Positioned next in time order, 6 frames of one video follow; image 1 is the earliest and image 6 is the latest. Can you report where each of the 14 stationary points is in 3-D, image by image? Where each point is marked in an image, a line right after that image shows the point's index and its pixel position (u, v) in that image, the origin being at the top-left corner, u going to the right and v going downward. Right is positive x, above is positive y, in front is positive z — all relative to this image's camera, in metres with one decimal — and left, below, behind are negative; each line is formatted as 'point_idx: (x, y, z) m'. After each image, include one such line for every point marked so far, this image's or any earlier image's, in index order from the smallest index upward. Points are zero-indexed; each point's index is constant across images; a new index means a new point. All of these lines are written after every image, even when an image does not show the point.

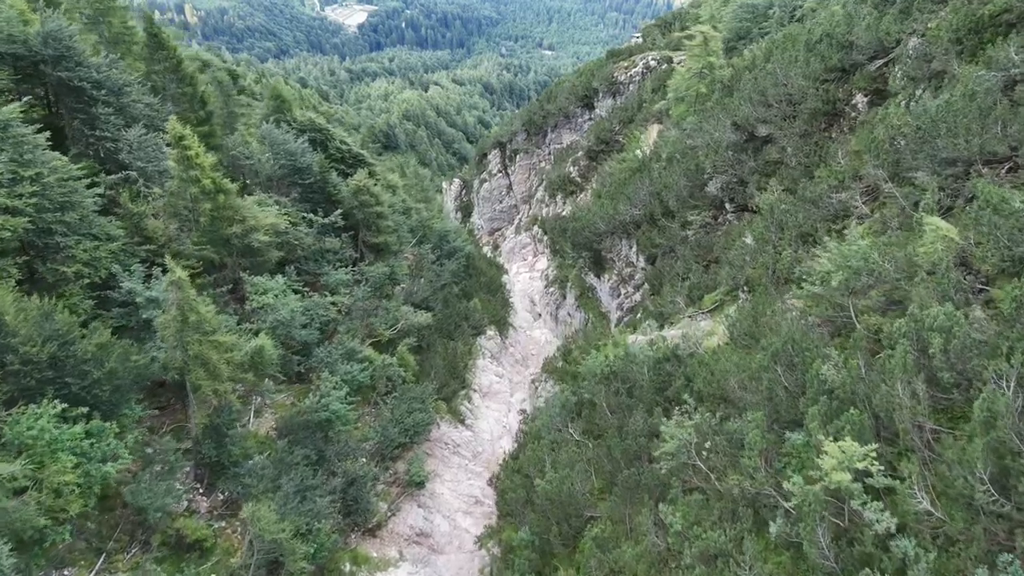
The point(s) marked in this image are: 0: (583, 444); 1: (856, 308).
0: (+1.6, -3.4, +14.7) m
1: (+5.8, -0.3, +11.3) m
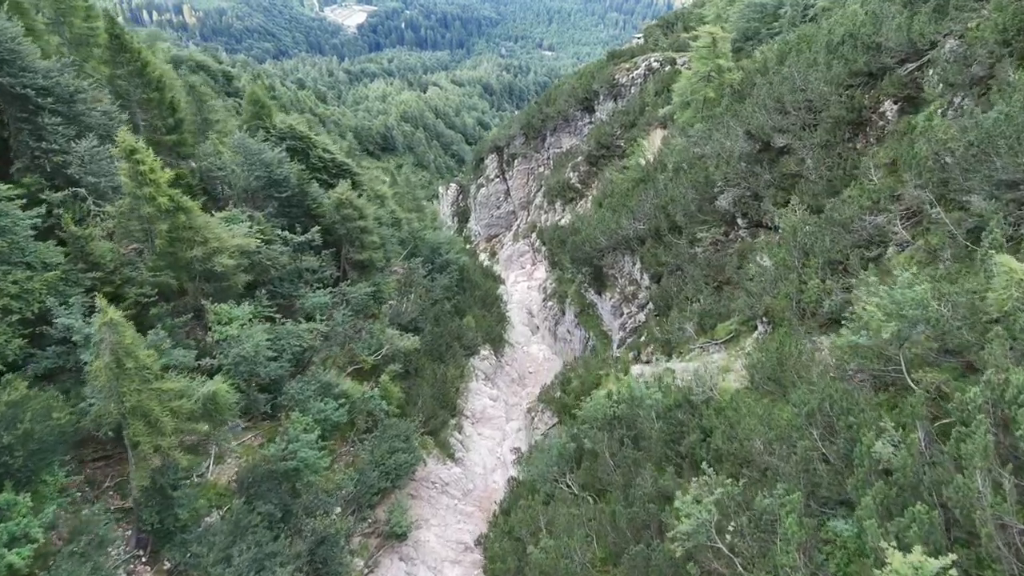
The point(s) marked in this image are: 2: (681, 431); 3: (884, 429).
0: (+1.4, -4.1, +12.9) m
1: (+5.6, -1.0, +9.5) m
2: (+3.1, -2.6, +12.3) m
3: (+4.8, -1.8, +8.6) m
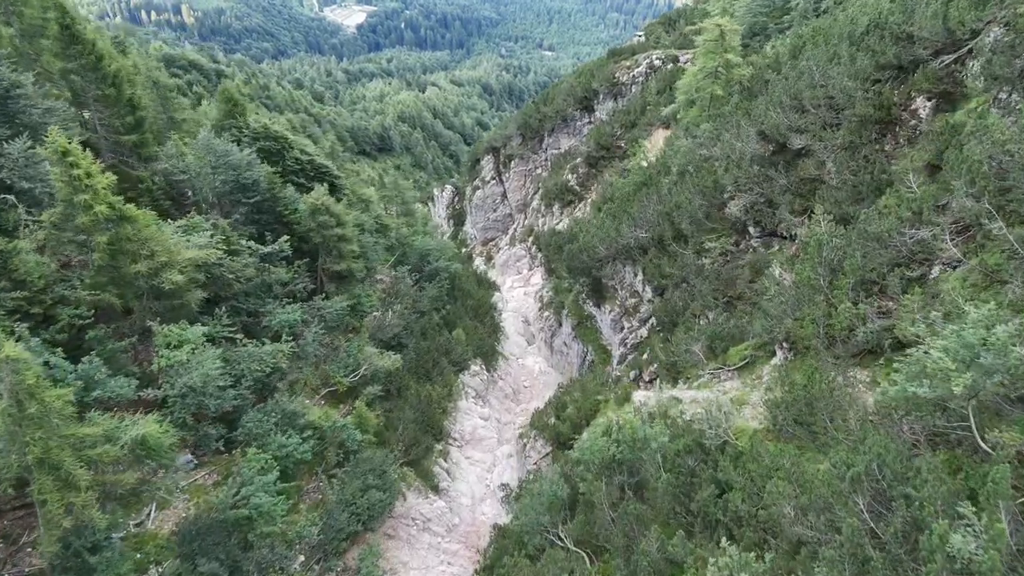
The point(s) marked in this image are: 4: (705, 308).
0: (+1.1, -4.5, +11.1) m
1: (+5.3, -1.4, +7.7) m
2: (+2.8, -3.0, +10.4) m
3: (+4.5, -2.2, +6.7) m
4: (+5.1, -0.5, +17.9) m
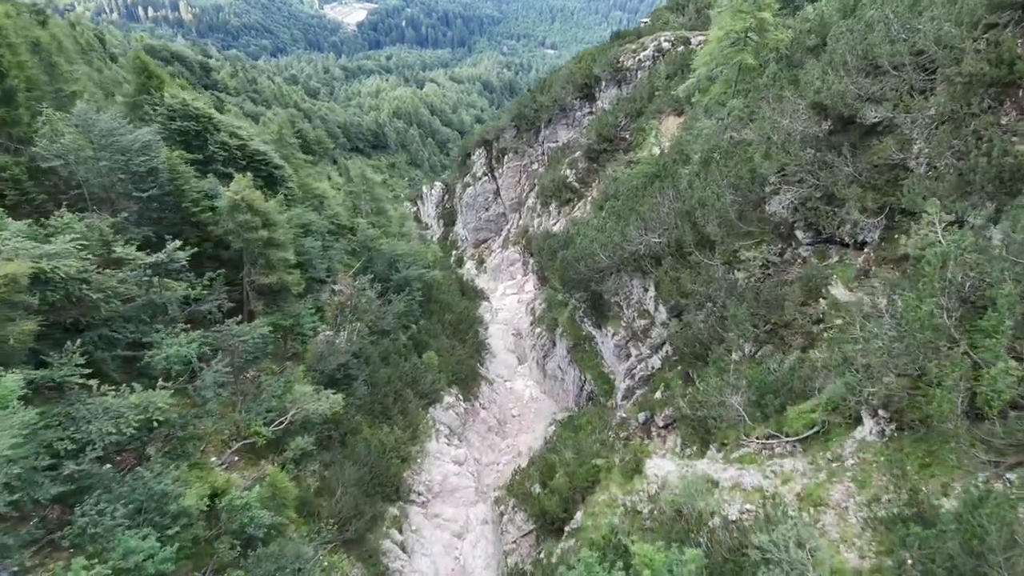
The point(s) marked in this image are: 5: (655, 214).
0: (+0.4, -5.0, +6.5) m
1: (+4.7, -1.9, +3.1) m
2: (+2.2, -3.5, +5.9) m
3: (+3.8, -2.7, +2.2) m
4: (+4.5, -1.0, +13.3) m
5: (+3.7, +1.9, +17.4) m
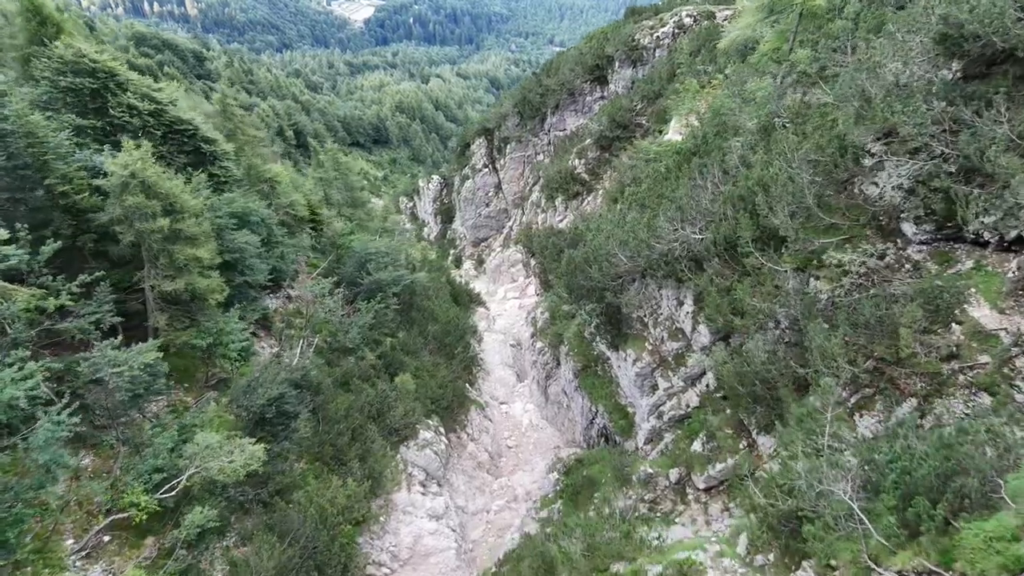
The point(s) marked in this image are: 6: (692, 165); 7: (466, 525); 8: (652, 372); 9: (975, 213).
0: (+0.1, -5.2, +2.2) m
1: (+4.3, -2.2, -1.2) m
2: (+1.8, -3.7, +1.6) m
3: (+3.5, -2.9, -2.1) m
4: (+4.3, -1.3, +9.0) m
5: (+3.5, +1.7, +13.0) m
6: (+3.9, +2.6, +14.3) m
7: (-1.1, -5.9, +17.0) m
8: (+2.9, -1.7, +13.8) m
9: (+5.9, +0.9, +8.4) m
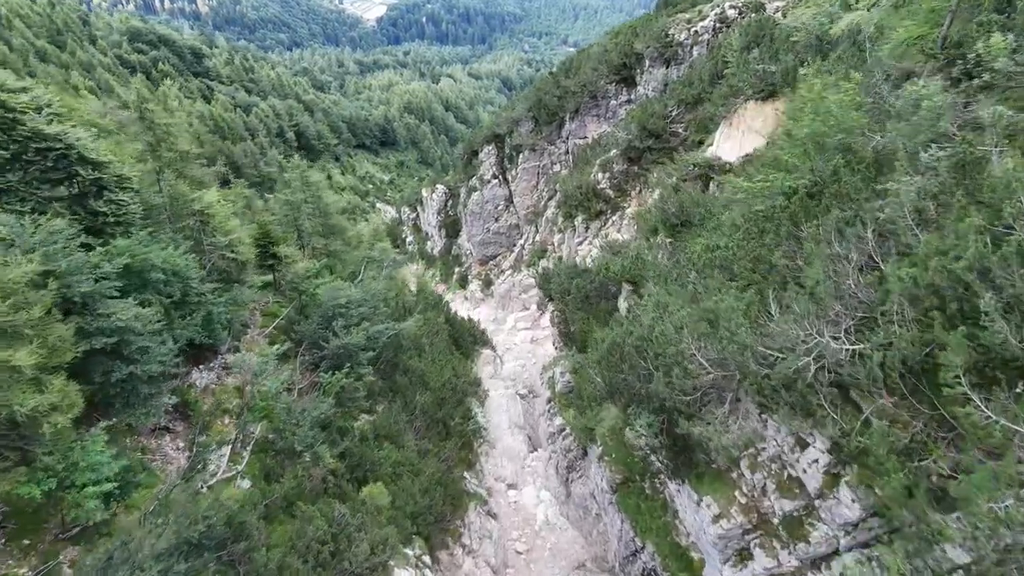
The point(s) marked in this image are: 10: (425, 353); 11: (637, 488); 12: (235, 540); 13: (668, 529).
0: (+0.1, -6.7, -2.6) m
1: (+4.3, -3.7, -6.2) m
2: (+1.8, -5.2, -3.3) m
3: (+3.4, -4.5, -7.1) m
4: (+4.4, -2.8, +4.0) m
5: (+3.8, +0.1, +8.1) m
6: (+4.1, +1.0, +9.4) m
7: (-1.0, -7.4, +12.2) m
8: (+3.1, -3.3, +8.9) m
9: (+6.1, -0.7, +3.4) m
10: (-2.5, -1.9, +19.6) m
11: (+2.4, -3.7, +12.7) m
12: (-4.1, -3.8, +10.1) m
13: (+2.7, -4.1, +11.6) m
